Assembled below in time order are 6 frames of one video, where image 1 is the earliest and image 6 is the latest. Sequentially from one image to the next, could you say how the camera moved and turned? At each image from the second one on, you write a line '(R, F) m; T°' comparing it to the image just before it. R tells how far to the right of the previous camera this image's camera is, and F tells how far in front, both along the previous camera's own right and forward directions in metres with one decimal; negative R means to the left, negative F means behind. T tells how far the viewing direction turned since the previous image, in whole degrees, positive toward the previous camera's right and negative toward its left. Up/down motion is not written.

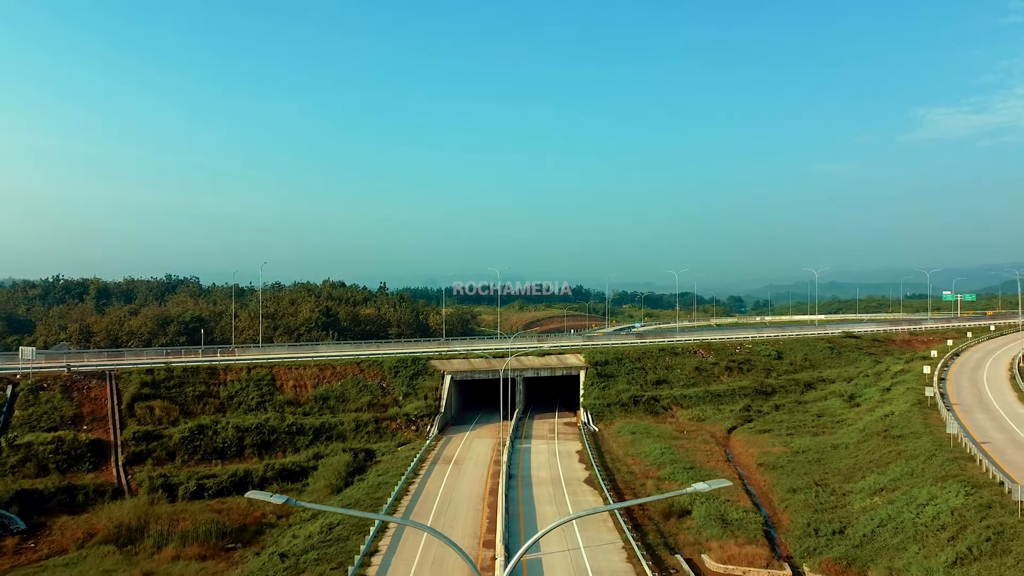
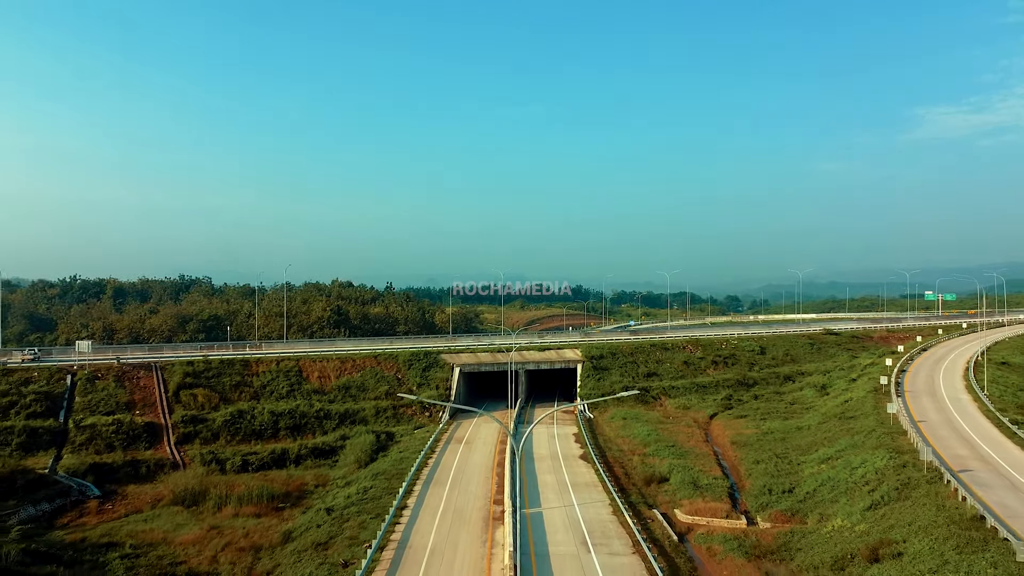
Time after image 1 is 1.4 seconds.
(-0.3, -5.3) m; 0°
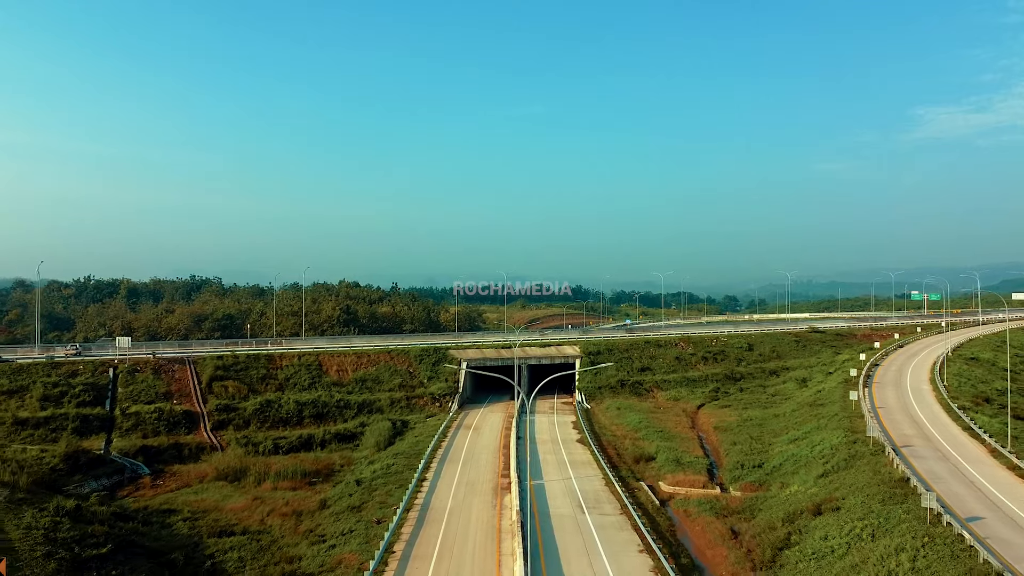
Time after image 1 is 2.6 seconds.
(-0.3, -4.6) m; 0°
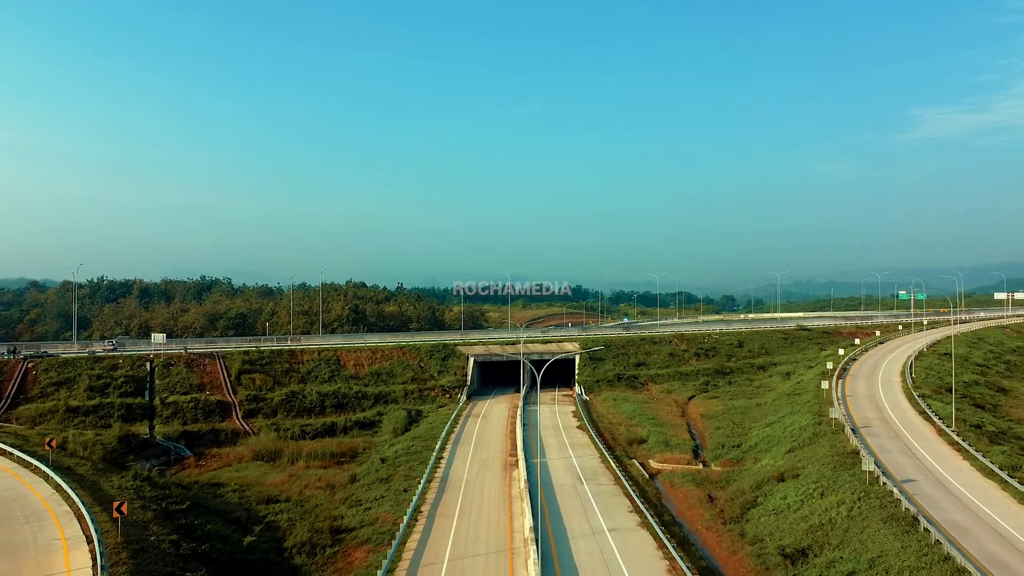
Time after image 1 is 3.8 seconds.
(-0.4, -4.6) m; 0°
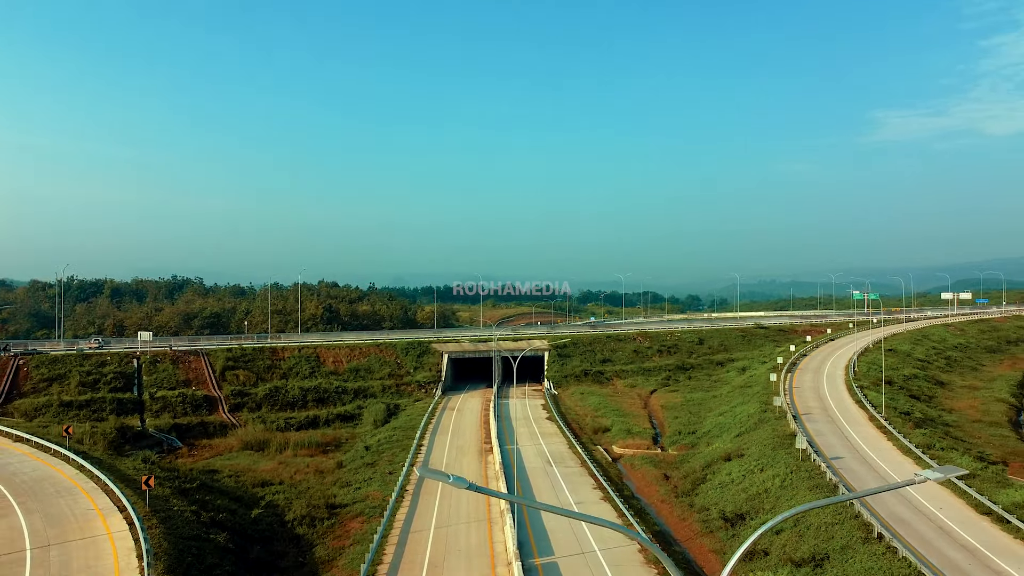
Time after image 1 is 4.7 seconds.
(-0.4, -3.4) m; +3°
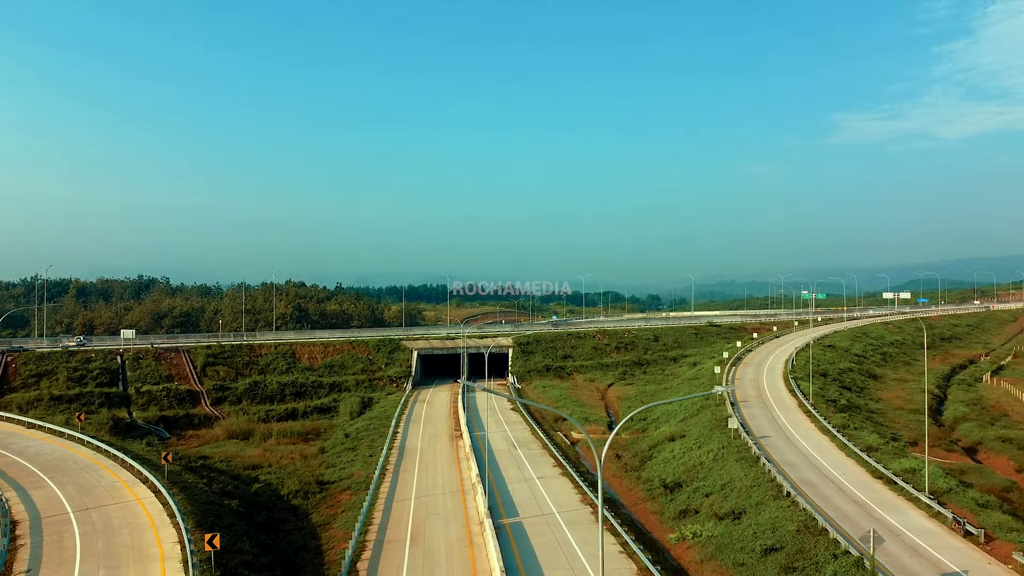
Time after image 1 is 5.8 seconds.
(-0.3, -4.3) m; +3°
